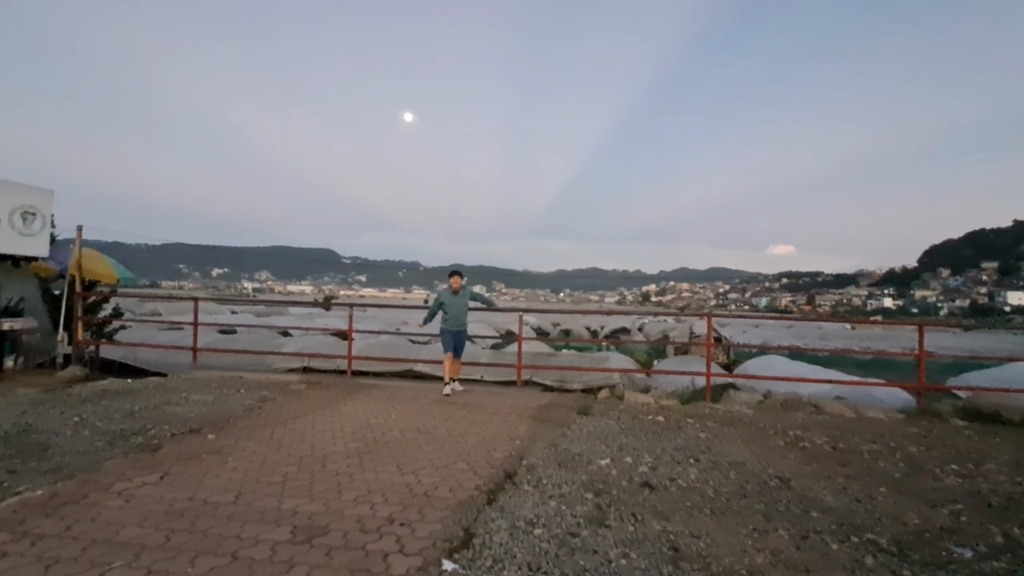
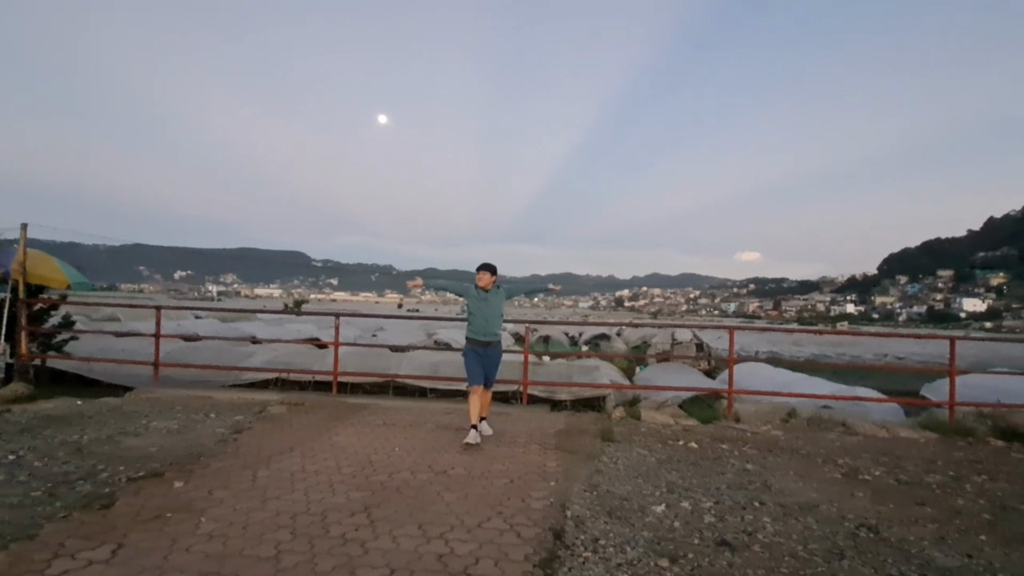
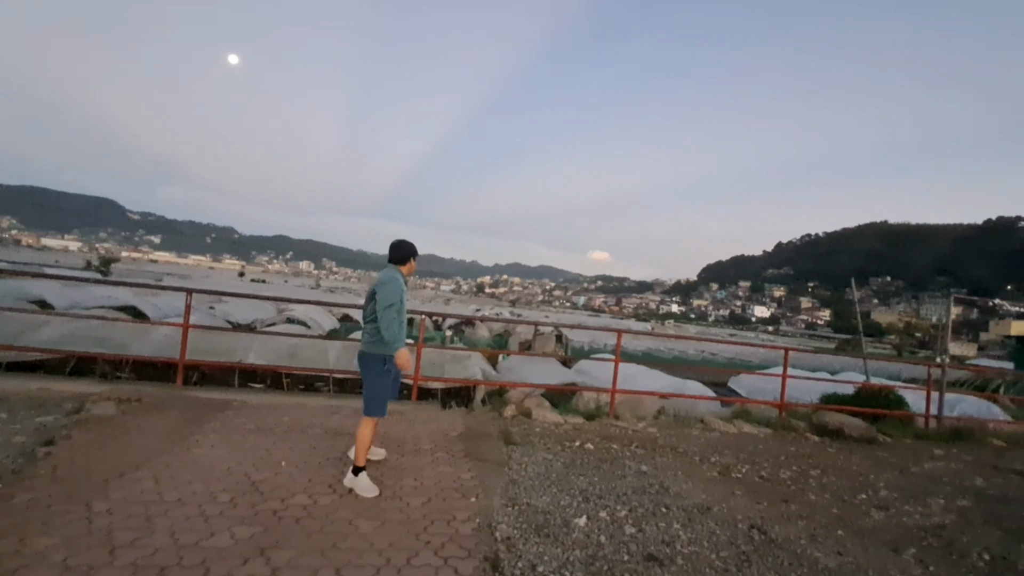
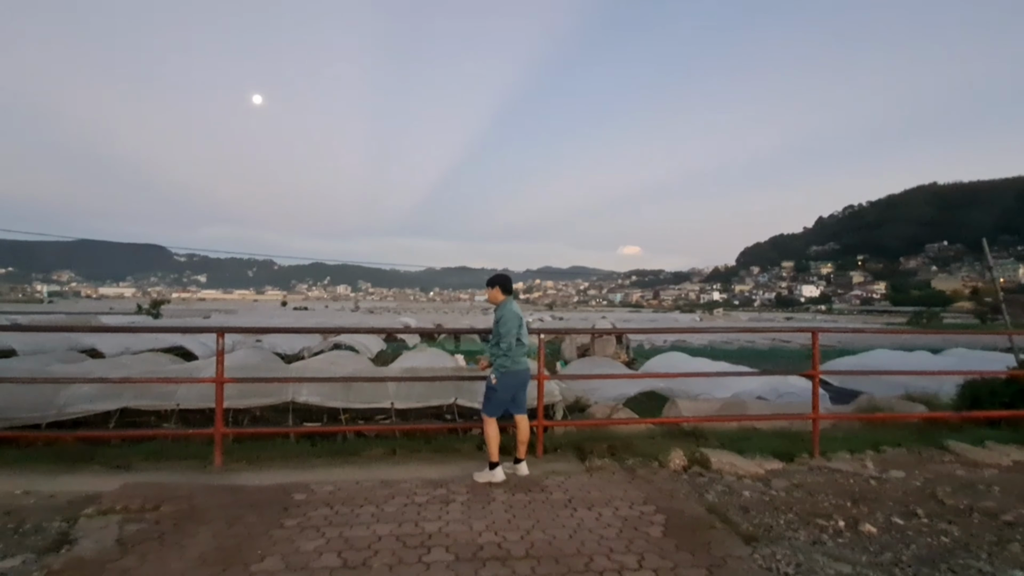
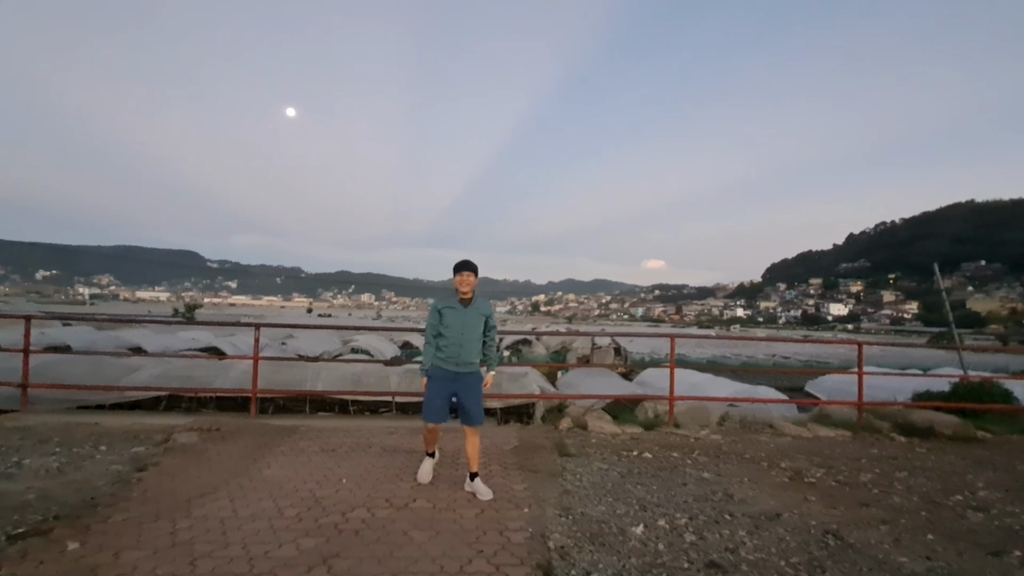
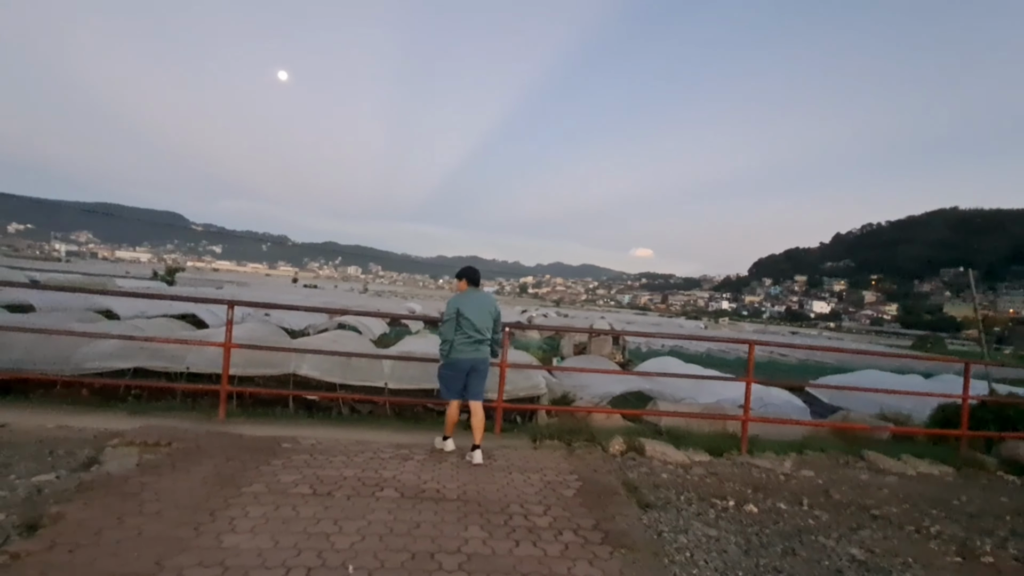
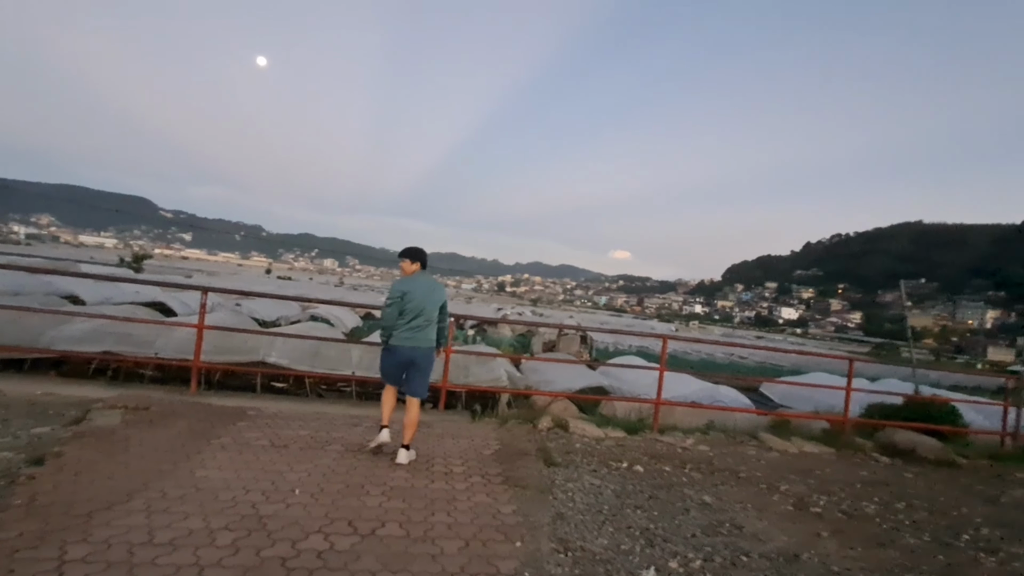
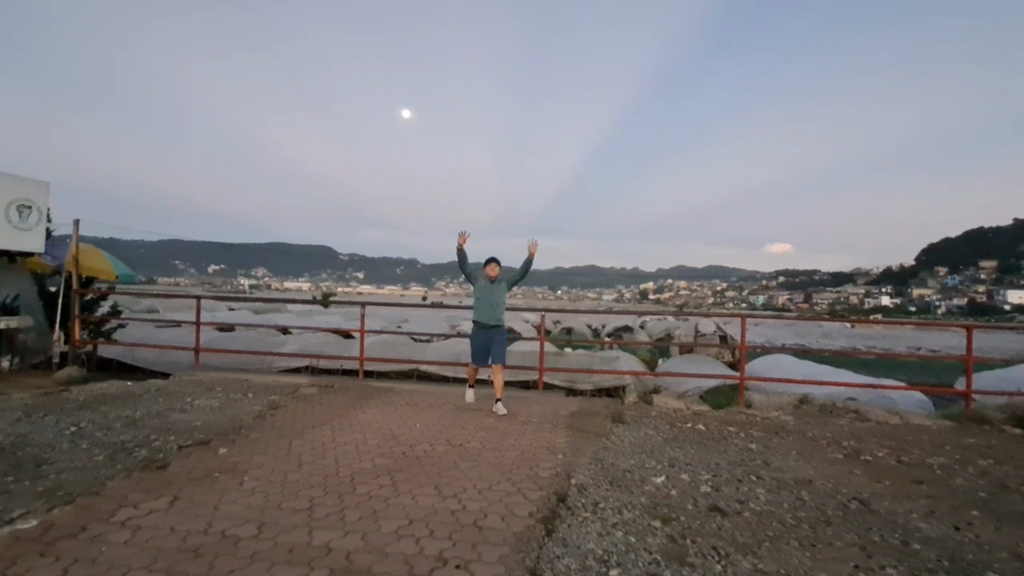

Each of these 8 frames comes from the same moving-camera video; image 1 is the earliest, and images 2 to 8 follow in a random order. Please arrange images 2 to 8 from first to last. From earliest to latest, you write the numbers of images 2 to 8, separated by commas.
8, 2, 5, 3, 7, 6, 4
